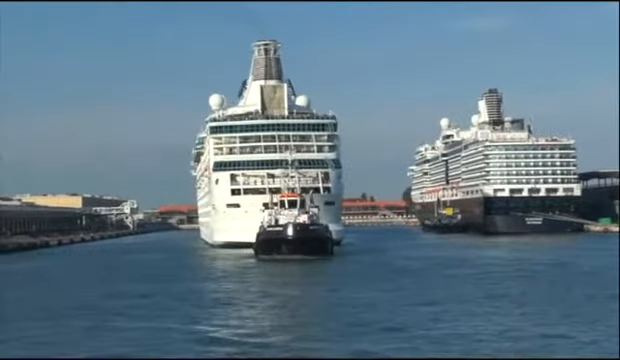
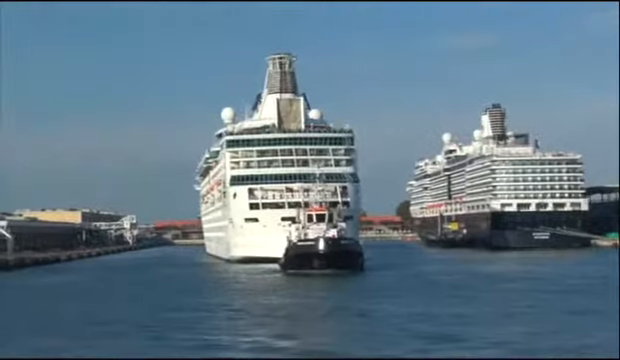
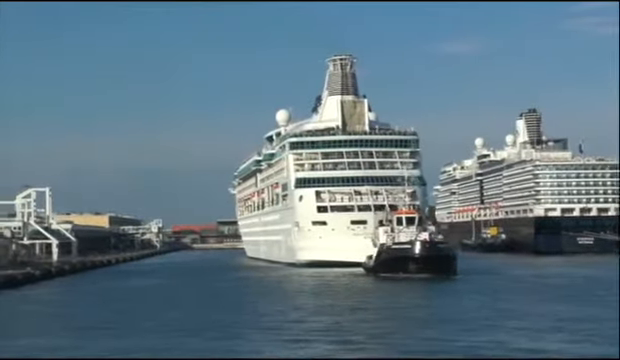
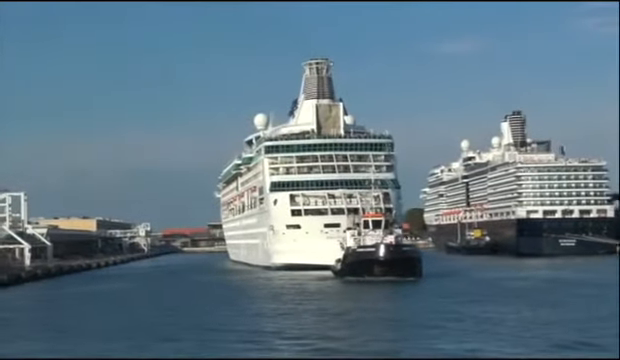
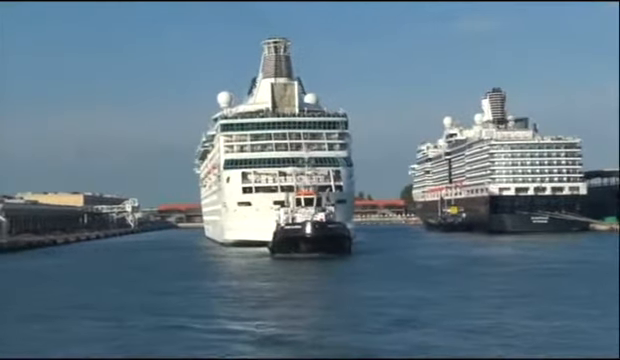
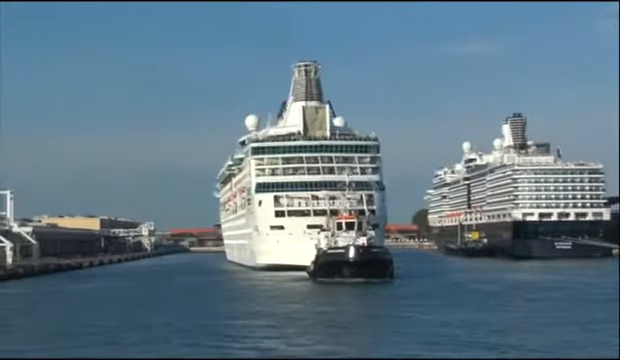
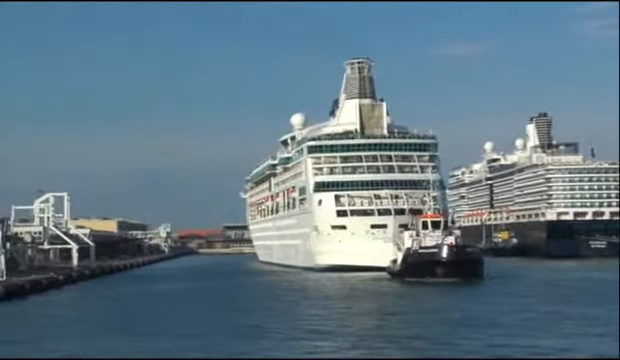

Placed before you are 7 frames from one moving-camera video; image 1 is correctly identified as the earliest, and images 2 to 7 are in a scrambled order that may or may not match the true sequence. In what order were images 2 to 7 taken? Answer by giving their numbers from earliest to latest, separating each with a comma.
5, 2, 6, 4, 3, 7
